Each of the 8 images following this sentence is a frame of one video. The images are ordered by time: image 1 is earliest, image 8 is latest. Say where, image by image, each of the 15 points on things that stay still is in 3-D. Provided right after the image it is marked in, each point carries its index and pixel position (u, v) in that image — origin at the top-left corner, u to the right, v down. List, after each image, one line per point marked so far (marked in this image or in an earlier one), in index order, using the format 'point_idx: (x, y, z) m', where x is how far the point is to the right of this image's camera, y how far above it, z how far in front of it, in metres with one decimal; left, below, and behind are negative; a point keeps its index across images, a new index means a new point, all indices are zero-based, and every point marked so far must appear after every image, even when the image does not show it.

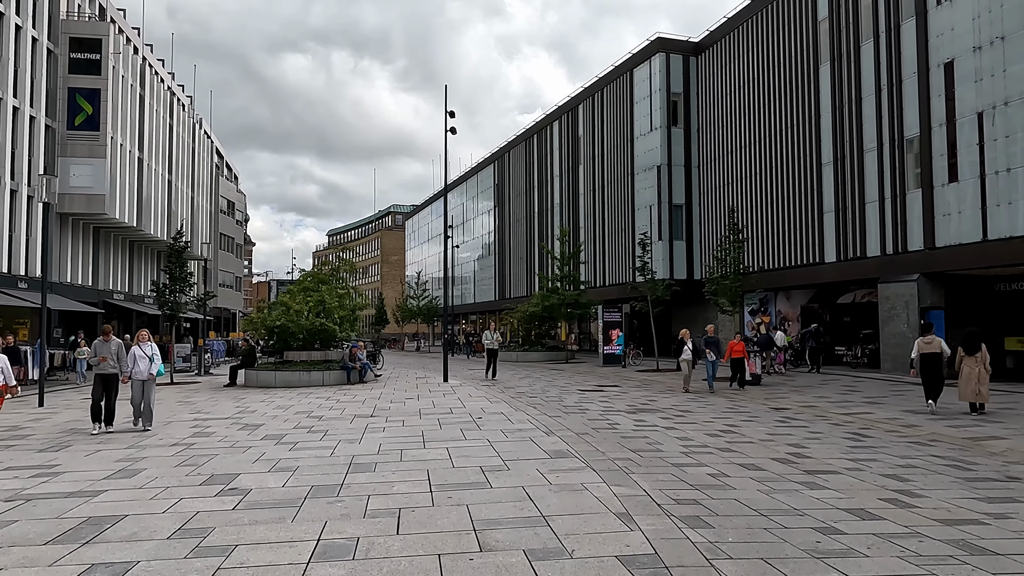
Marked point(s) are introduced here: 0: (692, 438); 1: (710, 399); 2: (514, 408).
0: (+3.0, -2.5, +11.3) m
1: (+5.1, -2.9, +17.7) m
2: (+0.1, -2.6, +15.0) m
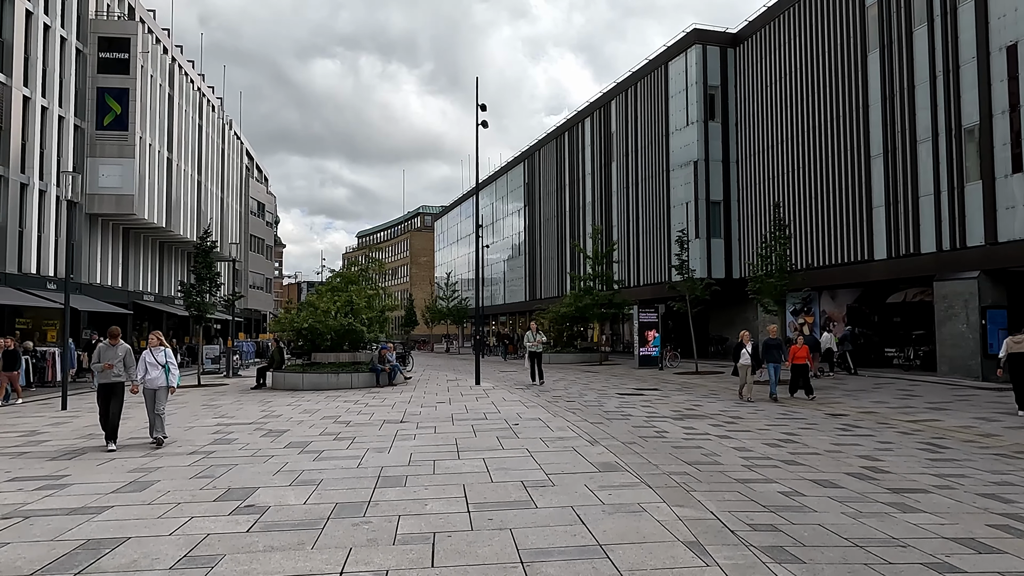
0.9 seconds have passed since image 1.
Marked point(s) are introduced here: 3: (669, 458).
0: (+3.6, -2.4, +10.2) m
1: (+5.9, -2.8, +16.6) m
2: (+0.8, -2.5, +14.1) m
3: (+2.1, -2.3, +9.2) m
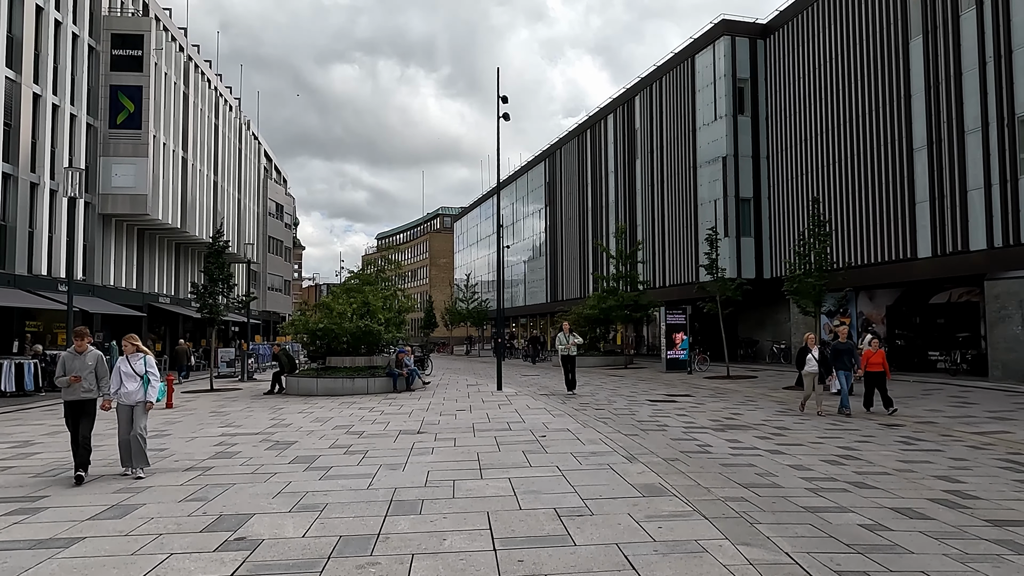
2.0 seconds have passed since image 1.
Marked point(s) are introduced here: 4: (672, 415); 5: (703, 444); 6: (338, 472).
0: (+3.9, -2.4, +9.1) m
1: (+6.5, -2.8, +15.3) m
2: (+1.3, -2.5, +13.0) m
3: (+2.5, -2.2, +8.1) m
4: (+3.4, -2.7, +14.9) m
5: (+3.0, -2.5, +10.9) m
6: (-2.2, -2.4, +9.0) m
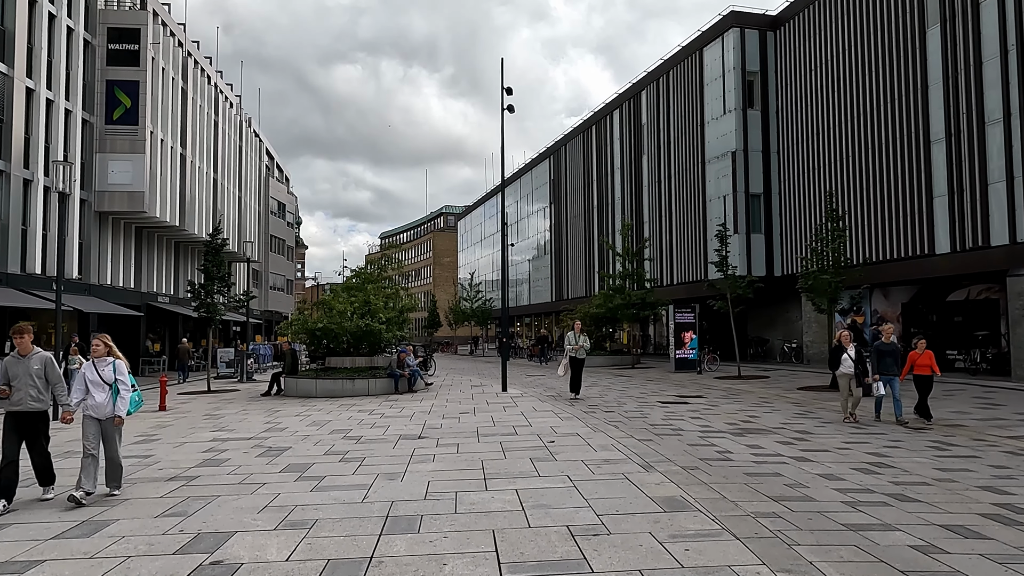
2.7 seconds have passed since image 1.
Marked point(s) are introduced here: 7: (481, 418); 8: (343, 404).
0: (+4.0, -2.3, +8.4) m
1: (+6.6, -2.7, +14.6) m
2: (+1.4, -2.5, +12.3) m
3: (+2.5, -2.2, +7.4) m
4: (+3.5, -2.6, +14.2) m
5: (+3.1, -2.4, +10.2) m
6: (-2.2, -2.3, +8.3) m
7: (-0.6, -2.6, +14.0) m
8: (-4.1, -2.8, +16.8) m
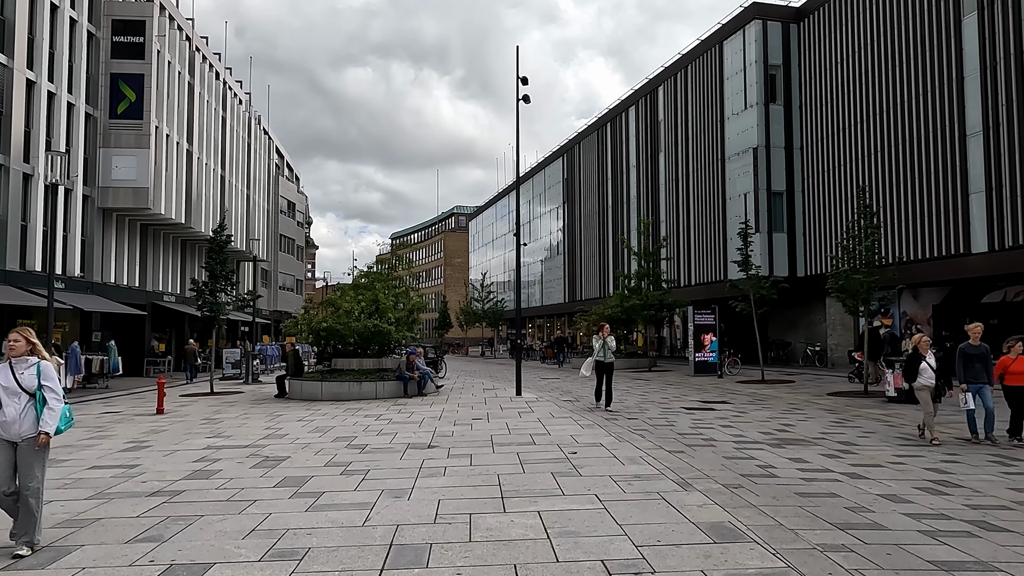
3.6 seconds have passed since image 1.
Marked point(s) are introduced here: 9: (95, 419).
0: (+4.2, -2.3, +7.4) m
1: (+6.9, -2.7, +13.6) m
2: (+1.7, -2.4, +11.3) m
3: (+2.7, -2.1, +6.4) m
4: (+3.9, -2.6, +13.2) m
5: (+3.3, -2.3, +9.2) m
6: (-1.9, -2.3, +7.4) m
7: (-0.3, -2.6, +13.0) m
8: (-3.8, -2.8, +16.0) m
9: (-9.2, -2.9, +15.2) m
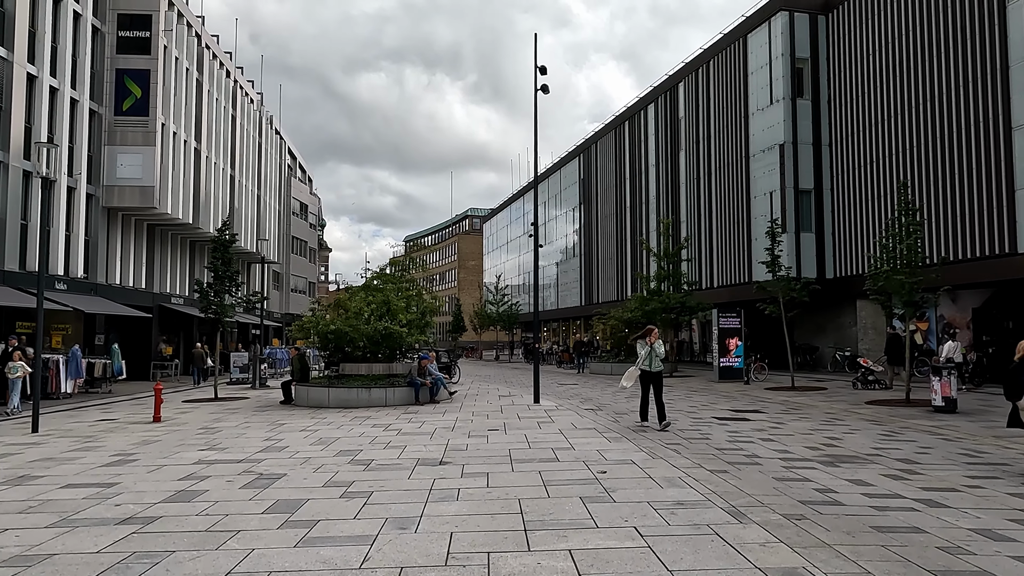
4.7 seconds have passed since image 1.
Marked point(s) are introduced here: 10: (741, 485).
0: (+4.5, -2.2, +6.2) m
1: (+7.3, -2.7, +12.3) m
2: (+2.0, -2.4, +10.2) m
3: (+3.0, -2.1, +5.3) m
4: (+4.2, -2.6, +12.0) m
5: (+3.6, -2.3, +8.0) m
6: (-1.7, -2.2, +6.4) m
7: (0.0, -2.6, +11.9) m
8: (-3.4, -2.8, +14.9) m
9: (-8.8, -2.9, +14.3) m
10: (+2.7, -2.3, +8.0) m
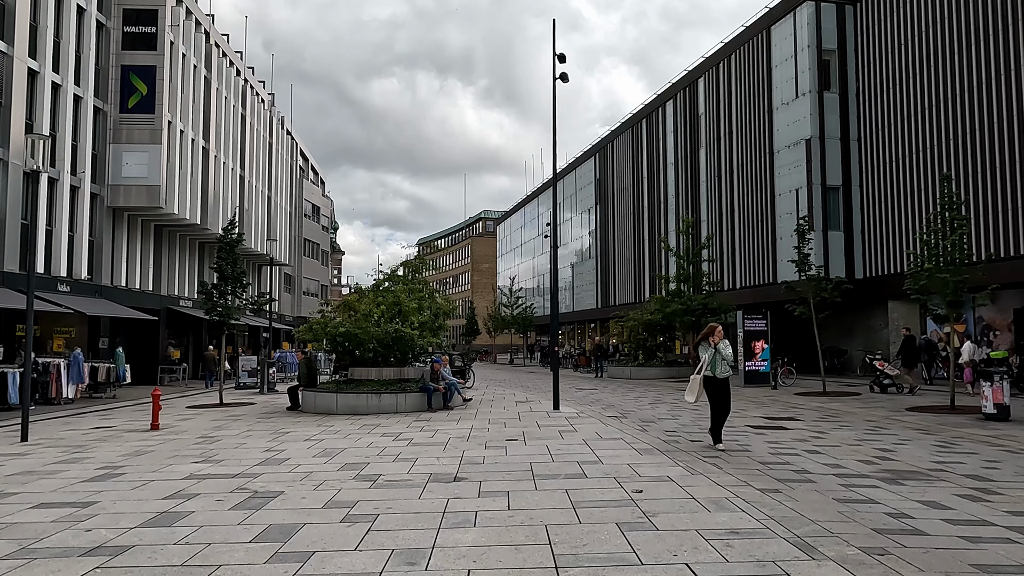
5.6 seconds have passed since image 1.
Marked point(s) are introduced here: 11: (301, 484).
0: (+4.7, -2.2, +5.1) m
1: (+7.6, -2.7, +11.2) m
2: (+2.3, -2.4, +9.2) m
3: (+3.1, -2.0, +4.2) m
4: (+4.5, -2.6, +10.9) m
5: (+3.9, -2.3, +7.0) m
6: (-1.5, -2.2, +5.4) m
7: (+0.3, -2.5, +11.0) m
8: (-3.0, -2.8, +14.0) m
9: (-8.5, -2.9, +13.5) m
10: (+2.9, -2.2, +7.0) m
11: (-2.6, -2.5, +8.8) m
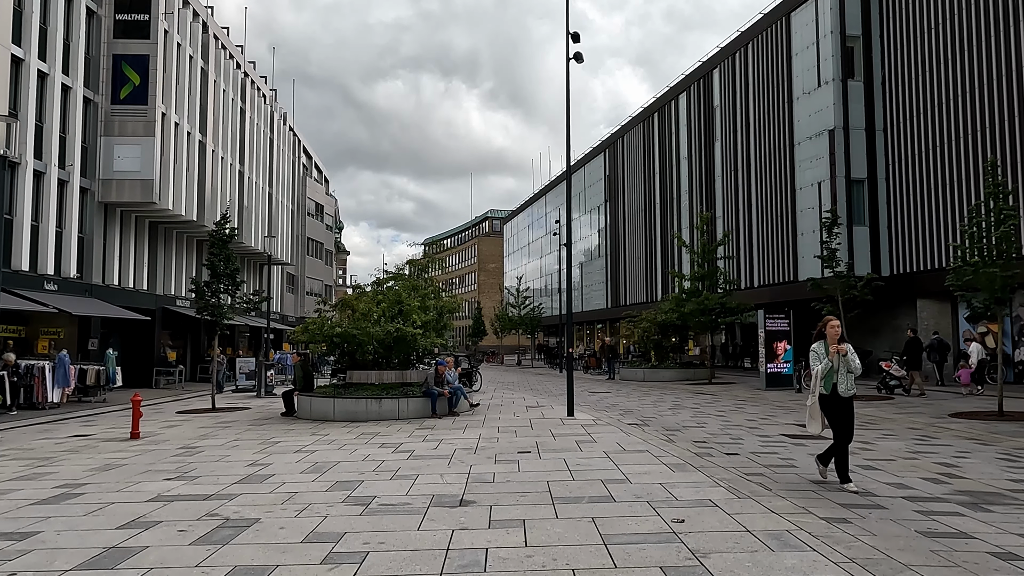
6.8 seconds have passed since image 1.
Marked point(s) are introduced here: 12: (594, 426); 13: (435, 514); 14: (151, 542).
0: (+4.8, -2.1, +3.8) m
1: (+7.8, -2.6, +9.9) m
2: (+2.5, -2.3, +7.9) m
3: (+3.3, -1.9, +3.0) m
4: (+4.7, -2.5, +9.6) m
5: (+4.0, -2.2, +5.7) m
6: (-1.4, -2.1, +4.2) m
7: (+0.5, -2.5, +9.7) m
8: (-2.8, -2.7, +12.8) m
9: (-8.2, -2.8, +12.3) m
10: (+3.1, -2.1, +5.7) m
11: (-2.5, -2.4, +7.6) m
12: (+1.6, -2.7, +13.6) m
13: (-0.8, -2.3, +7.0) m
14: (-3.3, -2.3, +6.4) m
